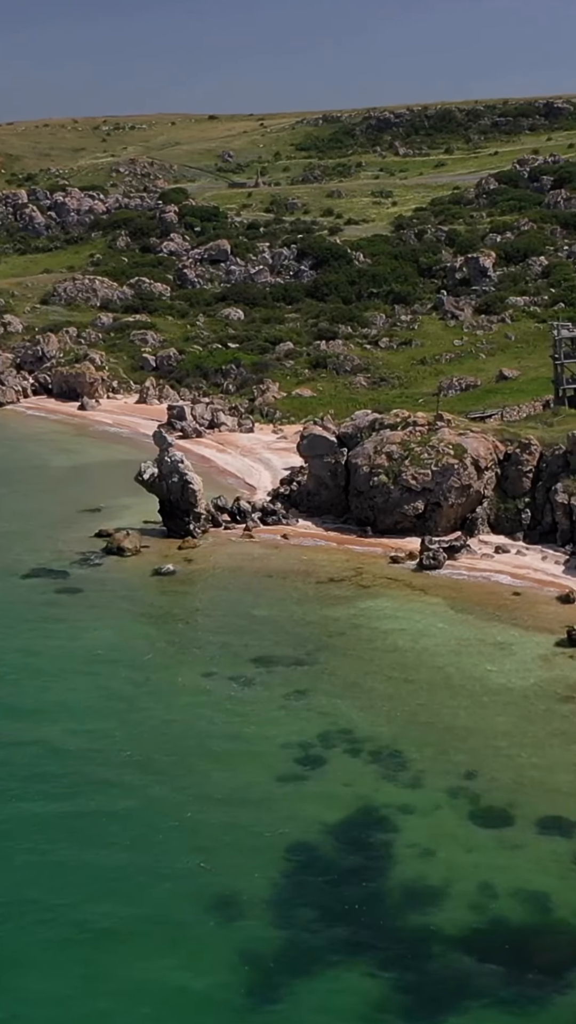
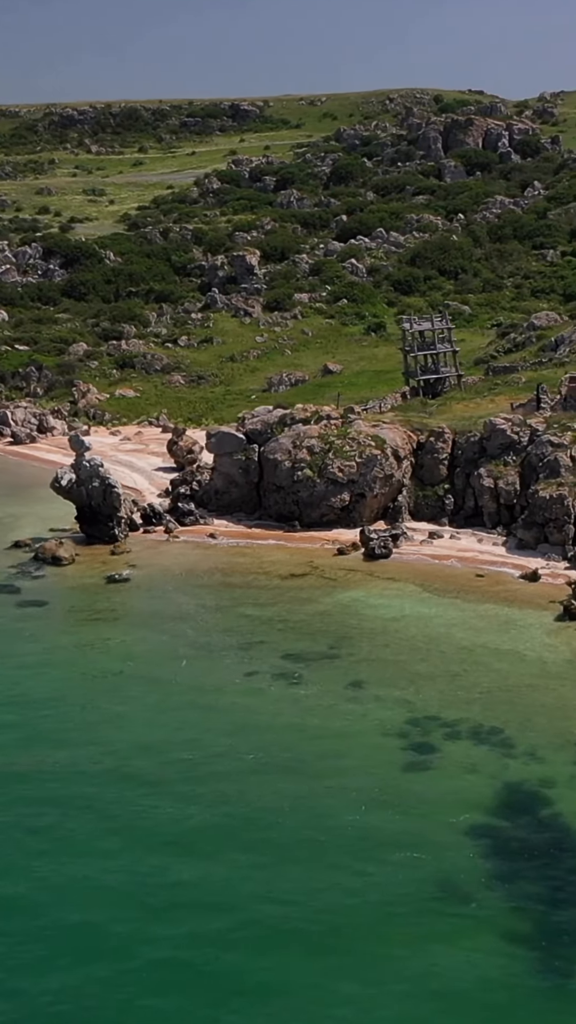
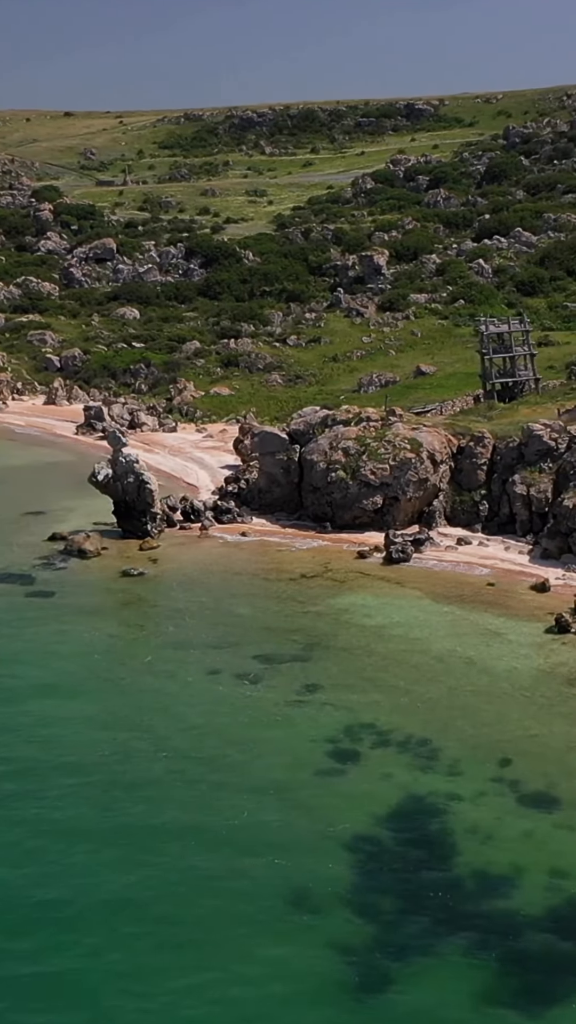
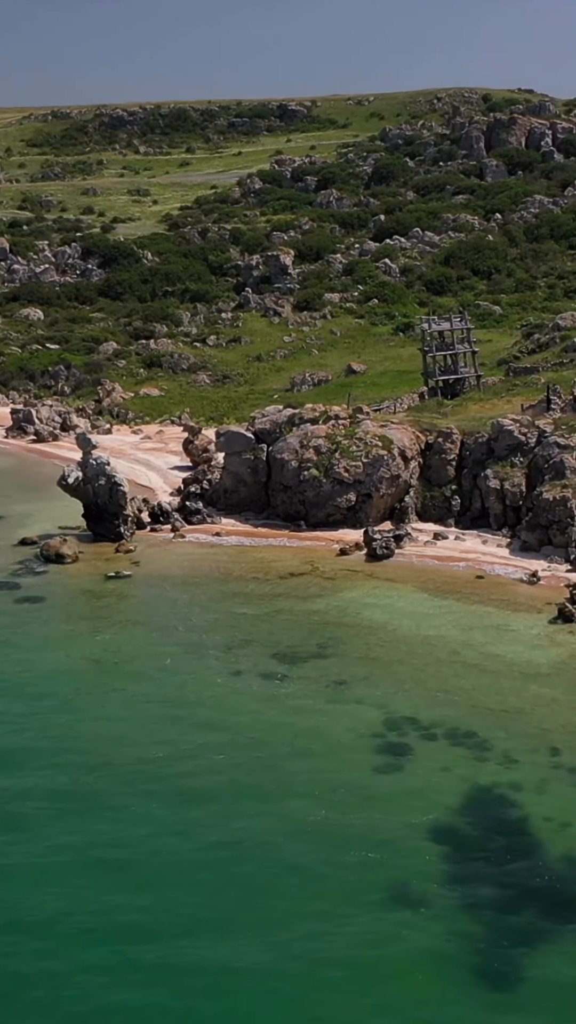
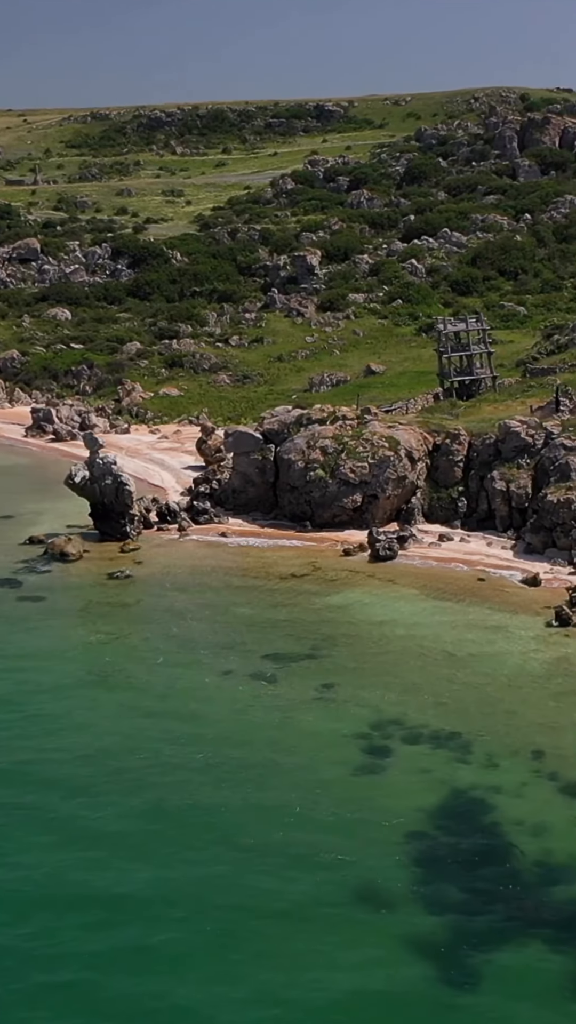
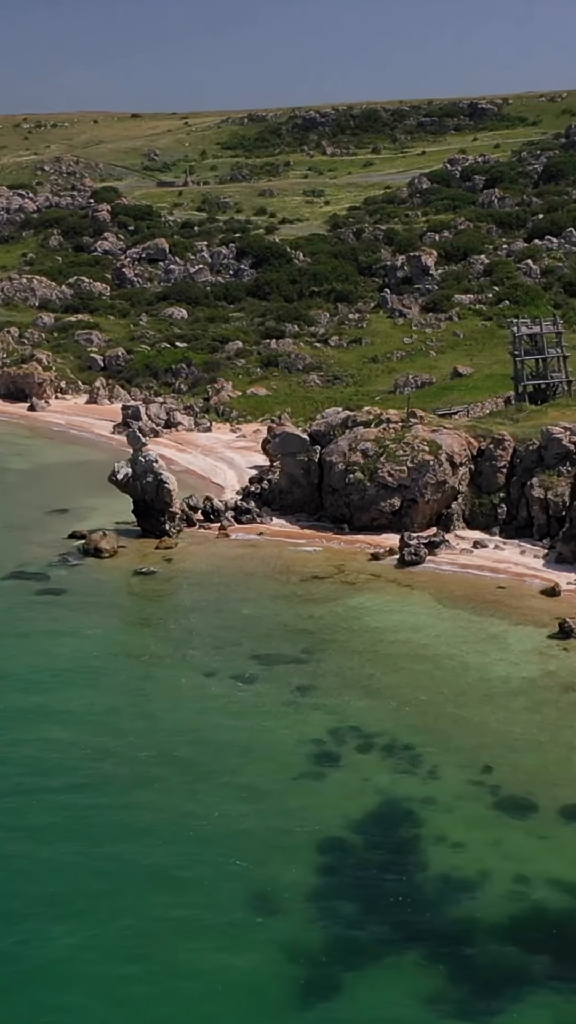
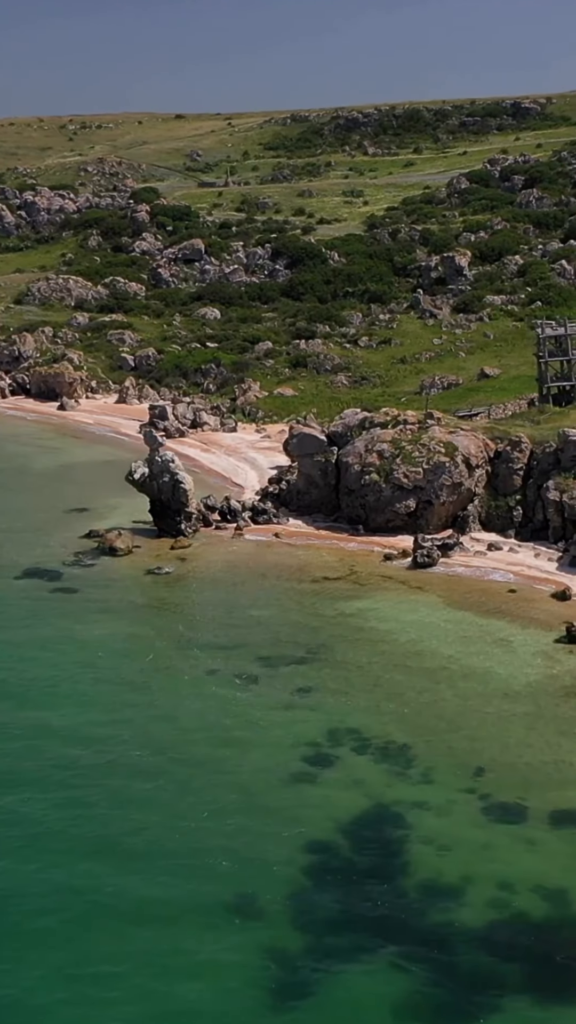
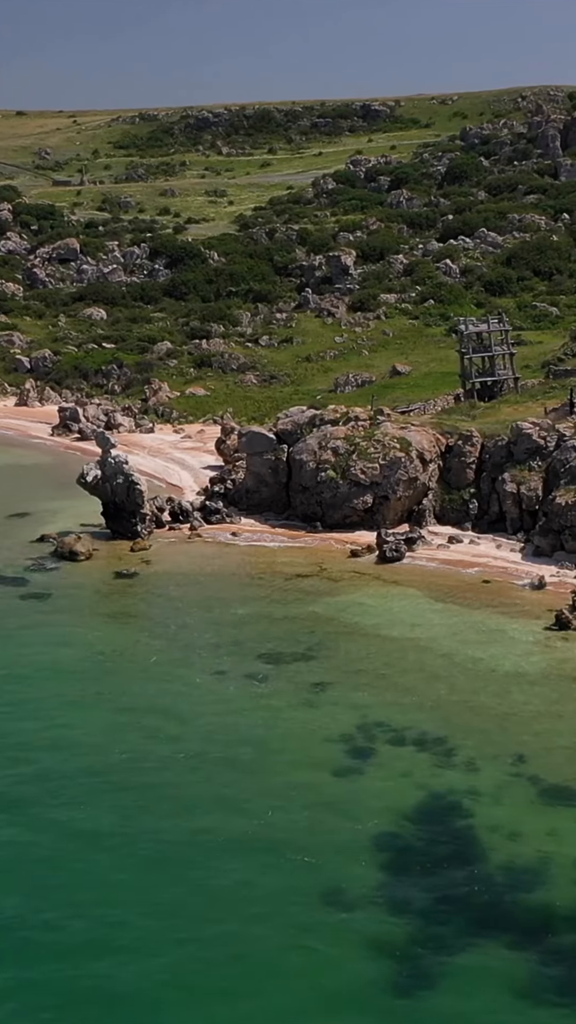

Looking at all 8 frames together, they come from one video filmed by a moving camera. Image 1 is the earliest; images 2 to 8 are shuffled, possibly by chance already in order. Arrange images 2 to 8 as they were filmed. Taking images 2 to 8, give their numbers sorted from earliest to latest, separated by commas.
7, 6, 3, 8, 5, 4, 2
